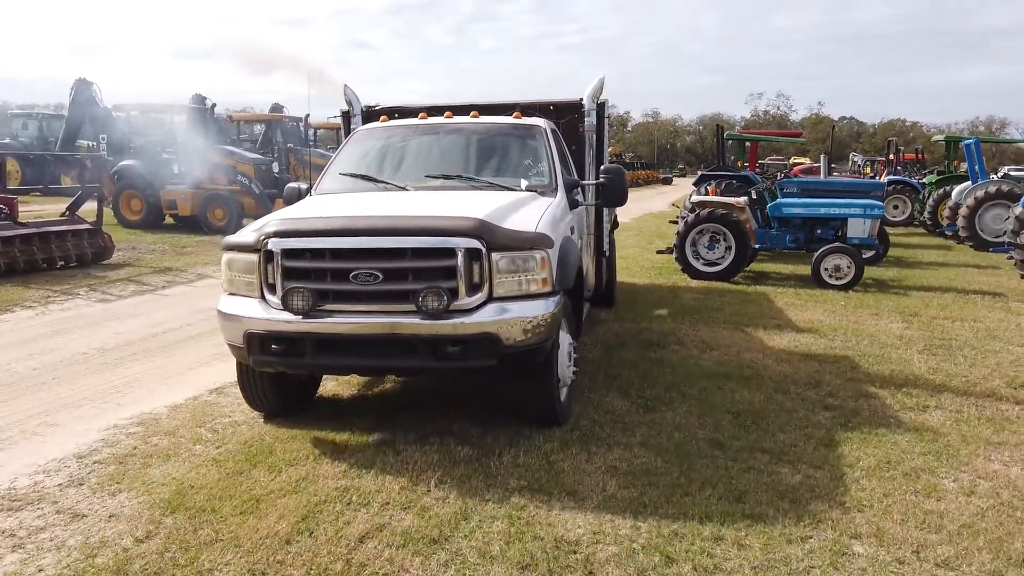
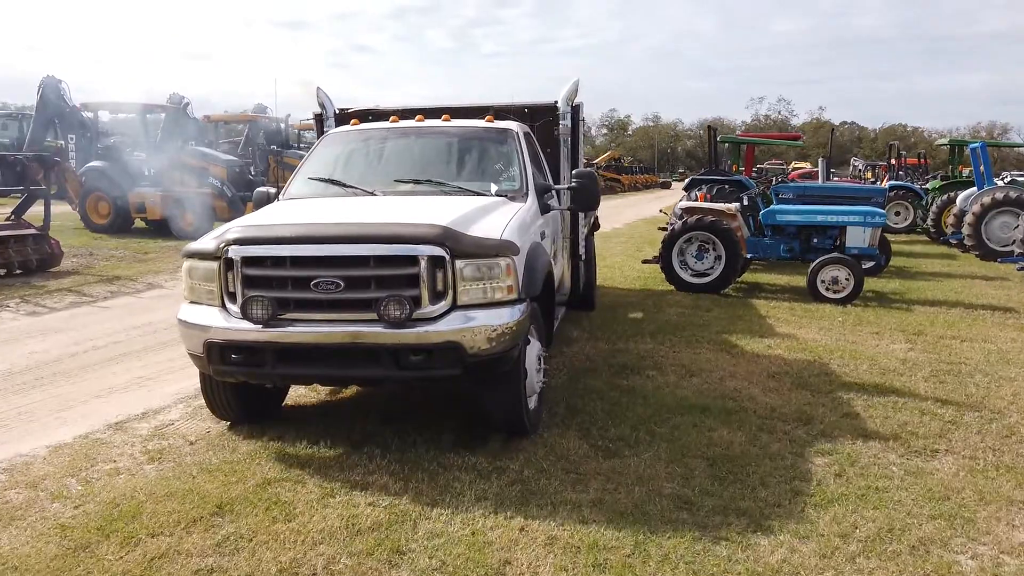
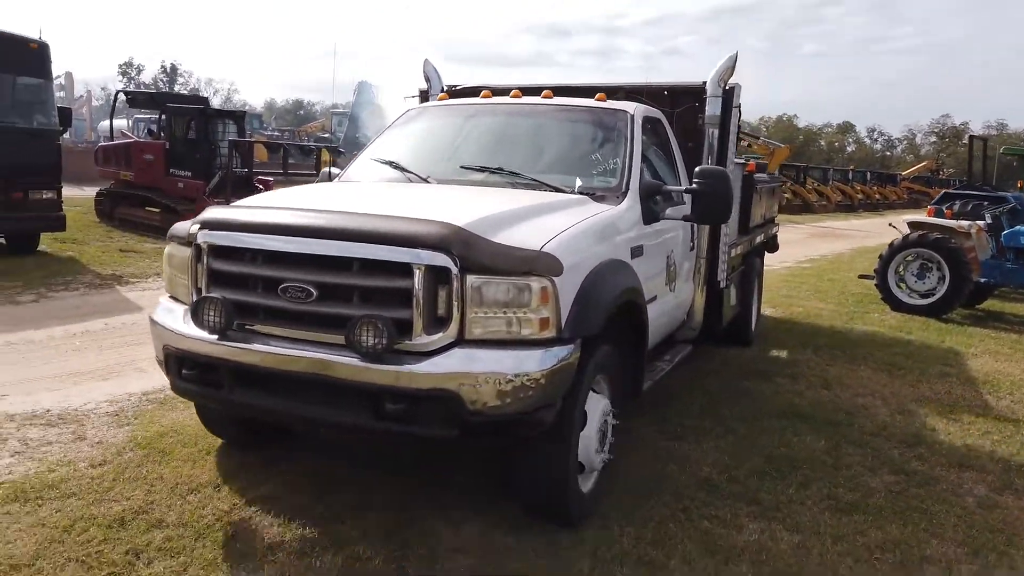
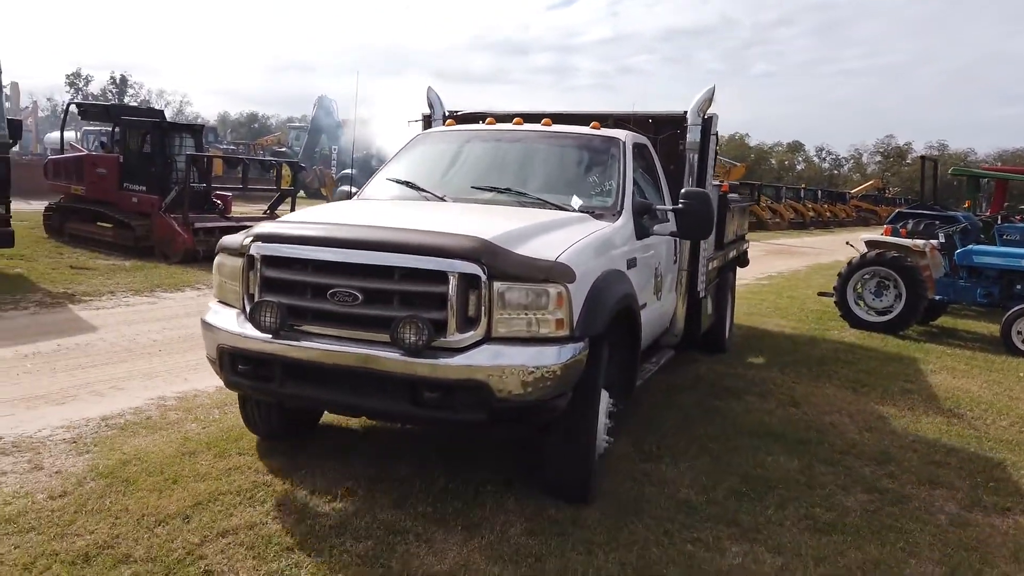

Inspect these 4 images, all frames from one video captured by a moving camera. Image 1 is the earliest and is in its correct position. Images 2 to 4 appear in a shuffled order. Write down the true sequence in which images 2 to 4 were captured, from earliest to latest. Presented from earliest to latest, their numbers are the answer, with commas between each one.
2, 4, 3
